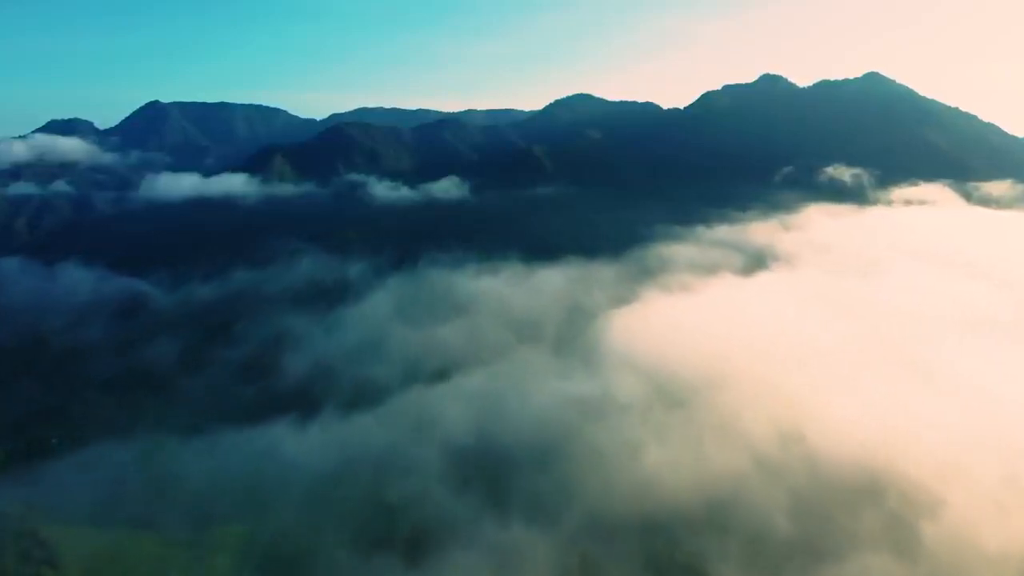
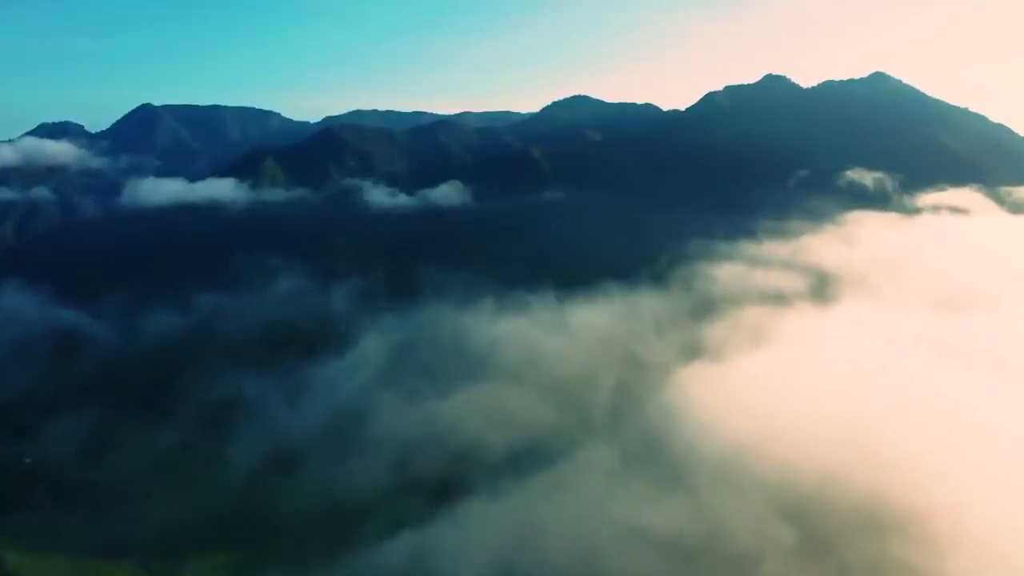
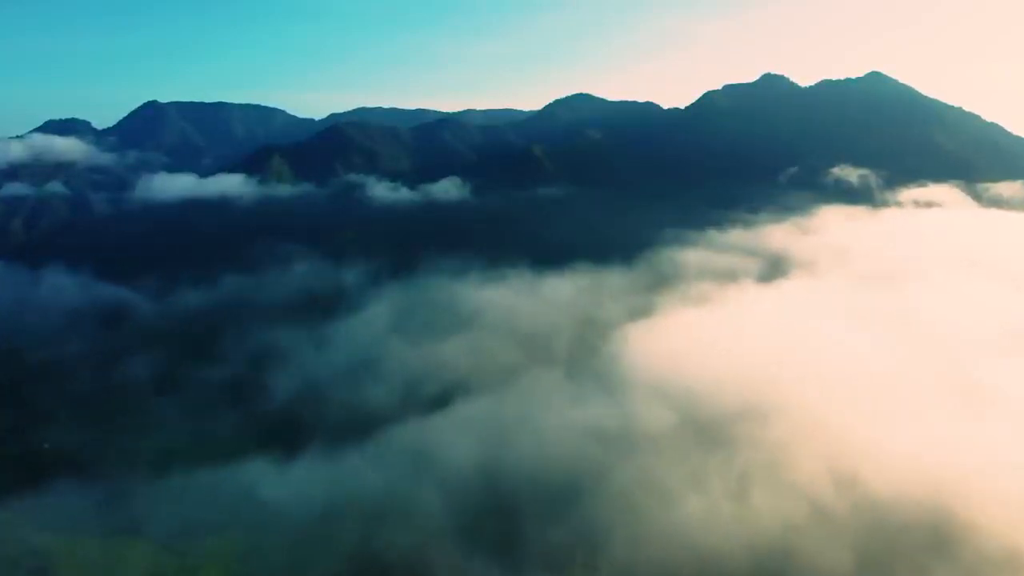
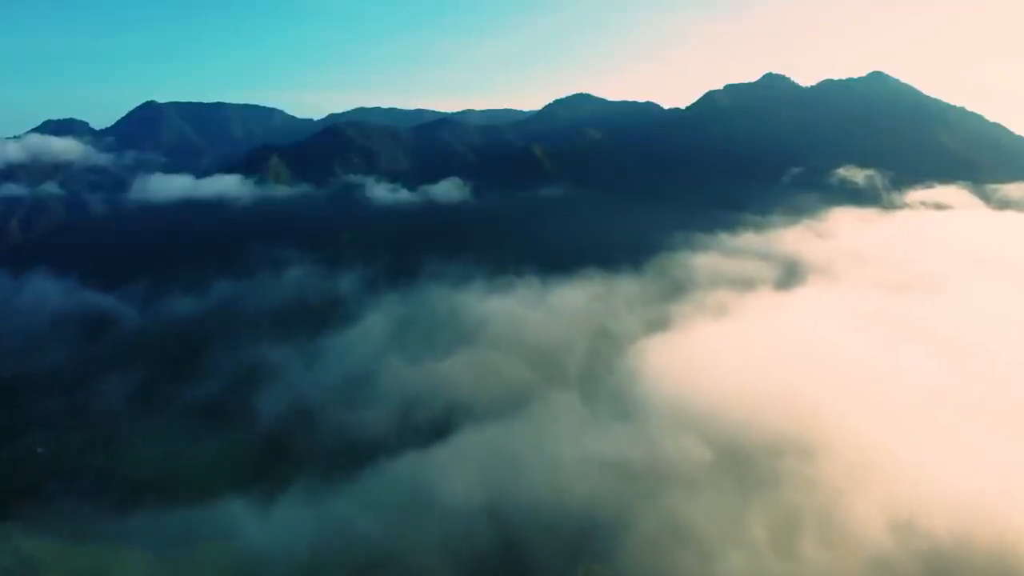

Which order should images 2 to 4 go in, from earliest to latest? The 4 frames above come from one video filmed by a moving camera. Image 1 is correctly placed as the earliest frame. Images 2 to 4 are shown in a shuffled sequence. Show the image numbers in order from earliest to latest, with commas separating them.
3, 4, 2
